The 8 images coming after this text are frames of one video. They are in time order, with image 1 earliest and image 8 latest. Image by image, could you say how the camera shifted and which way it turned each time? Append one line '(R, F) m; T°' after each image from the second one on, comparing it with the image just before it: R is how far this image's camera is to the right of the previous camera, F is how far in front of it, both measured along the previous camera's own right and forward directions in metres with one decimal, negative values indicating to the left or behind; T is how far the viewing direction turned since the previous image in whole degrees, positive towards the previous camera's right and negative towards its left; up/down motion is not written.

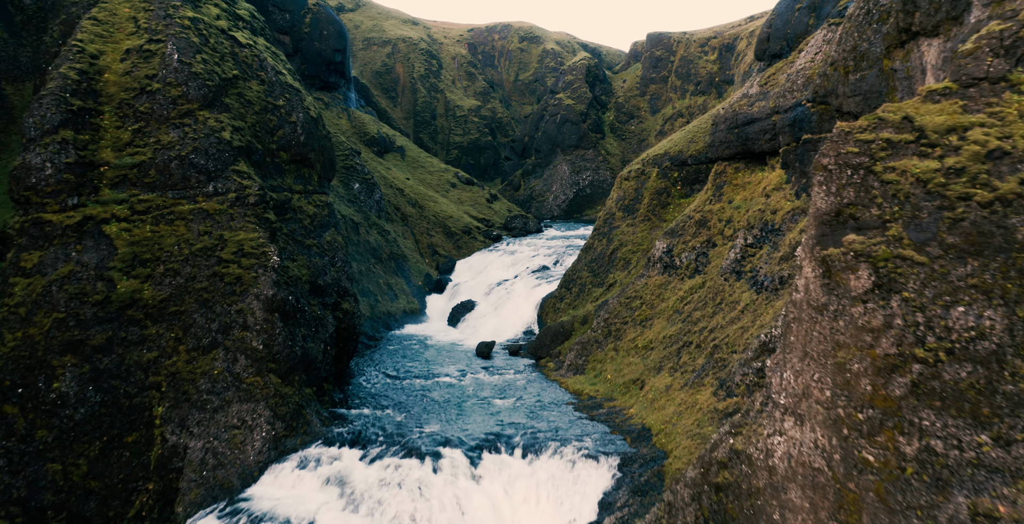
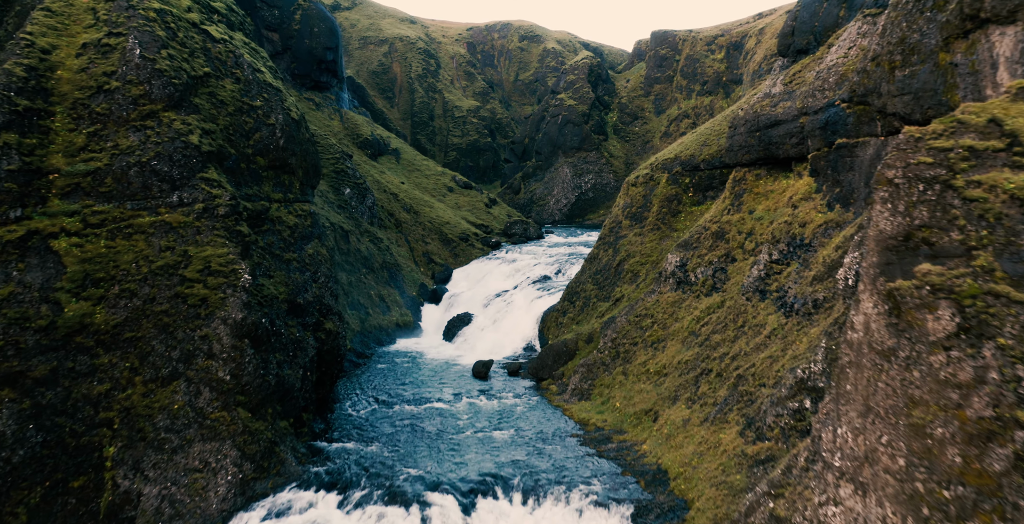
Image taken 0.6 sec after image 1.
(+0.1, +2.5) m; 0°
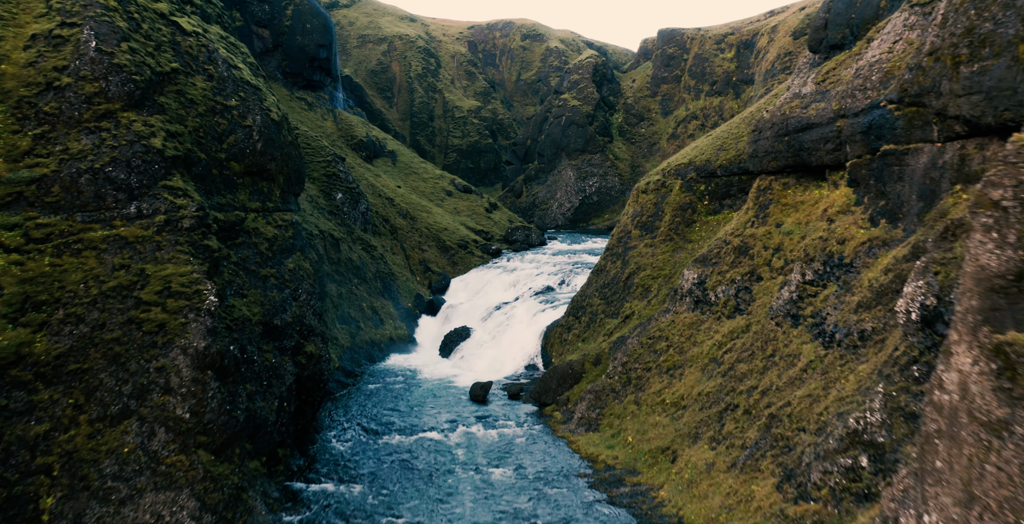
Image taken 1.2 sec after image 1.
(0.0, +2.6) m; 0°
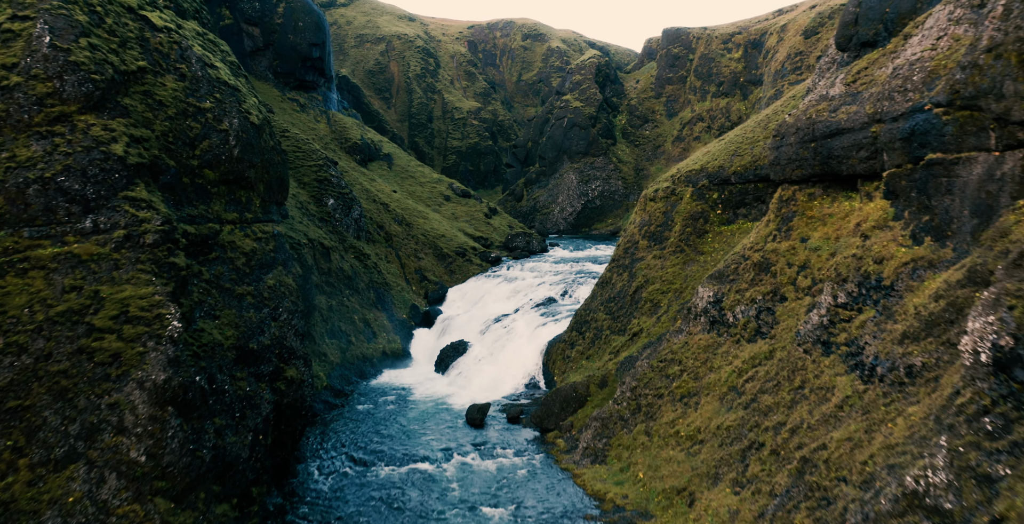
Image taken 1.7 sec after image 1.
(0.0, +2.1) m; 0°
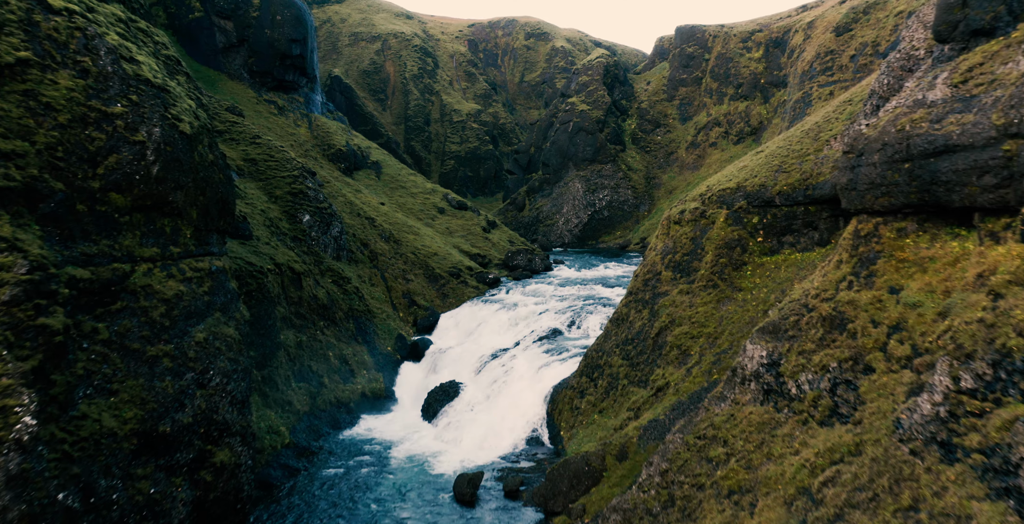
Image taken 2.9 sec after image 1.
(+0.1, +5.1) m; 0°
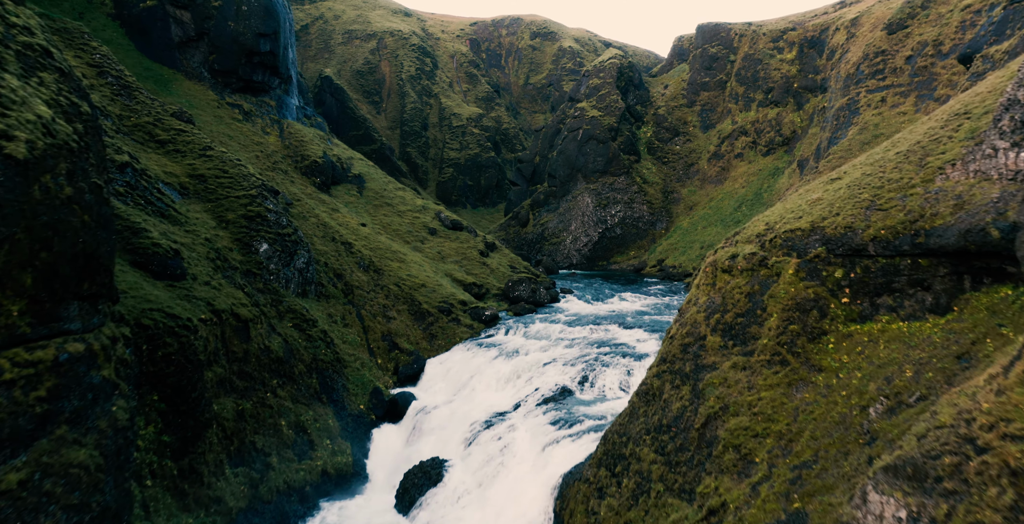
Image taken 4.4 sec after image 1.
(+0.2, +6.6) m; 0°
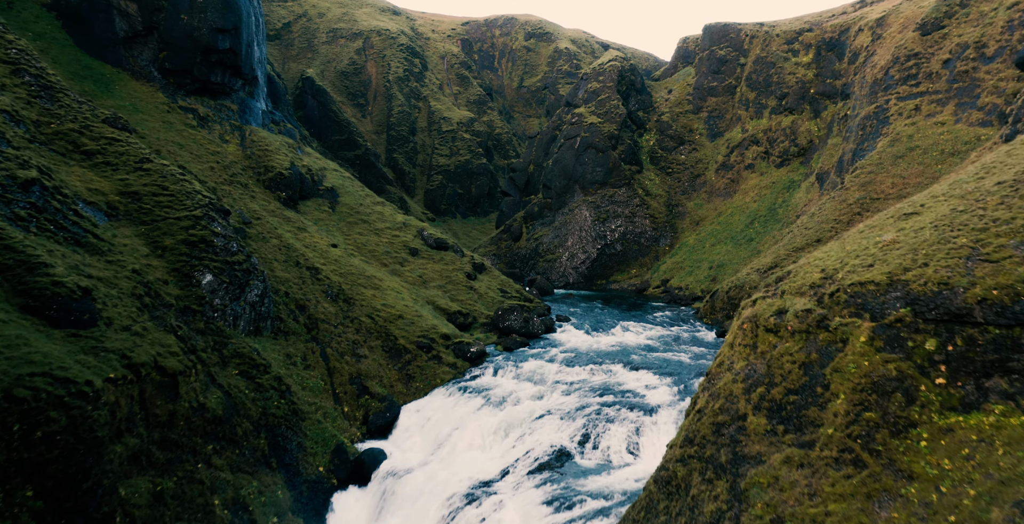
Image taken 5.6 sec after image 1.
(+0.3, +4.8) m; +1°
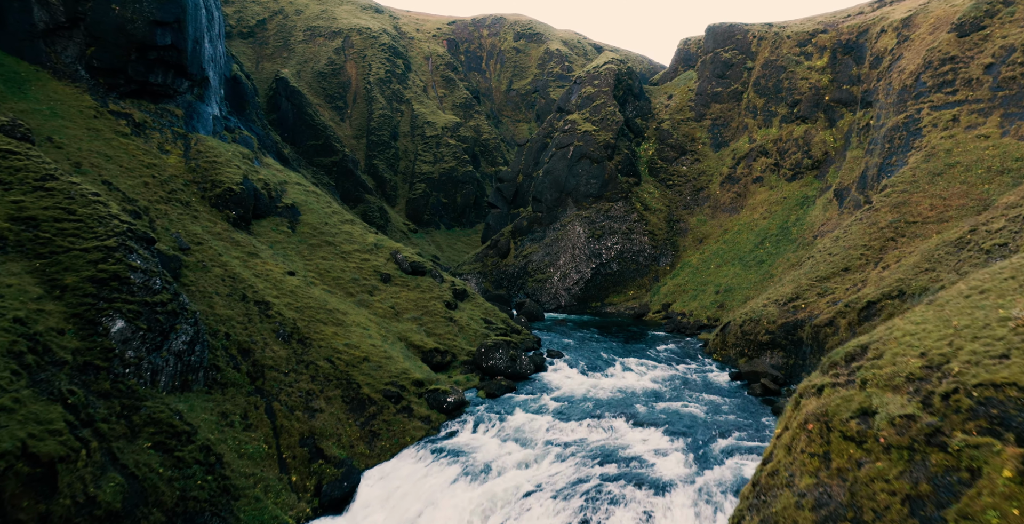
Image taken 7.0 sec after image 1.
(+0.3, +4.9) m; +1°
